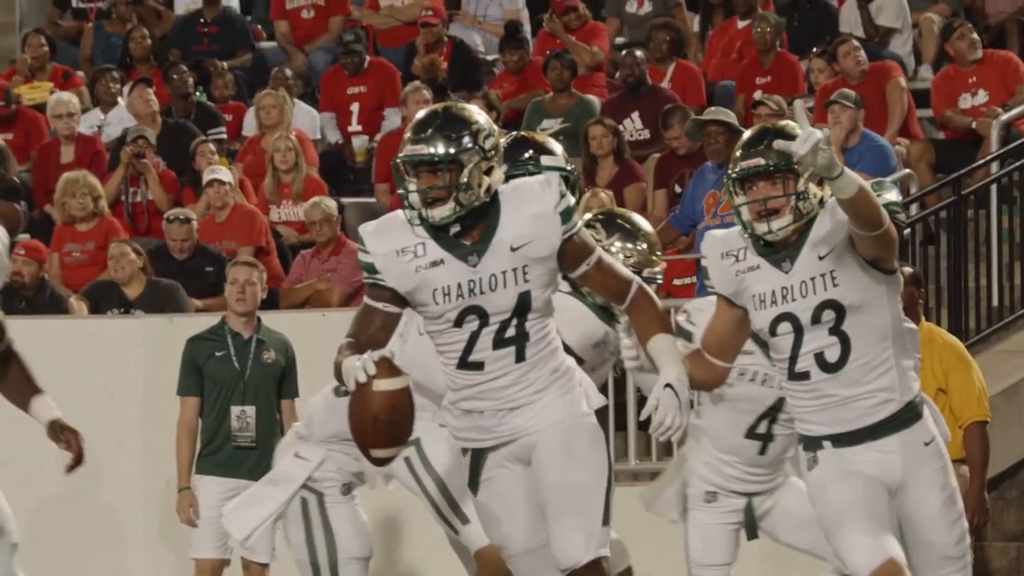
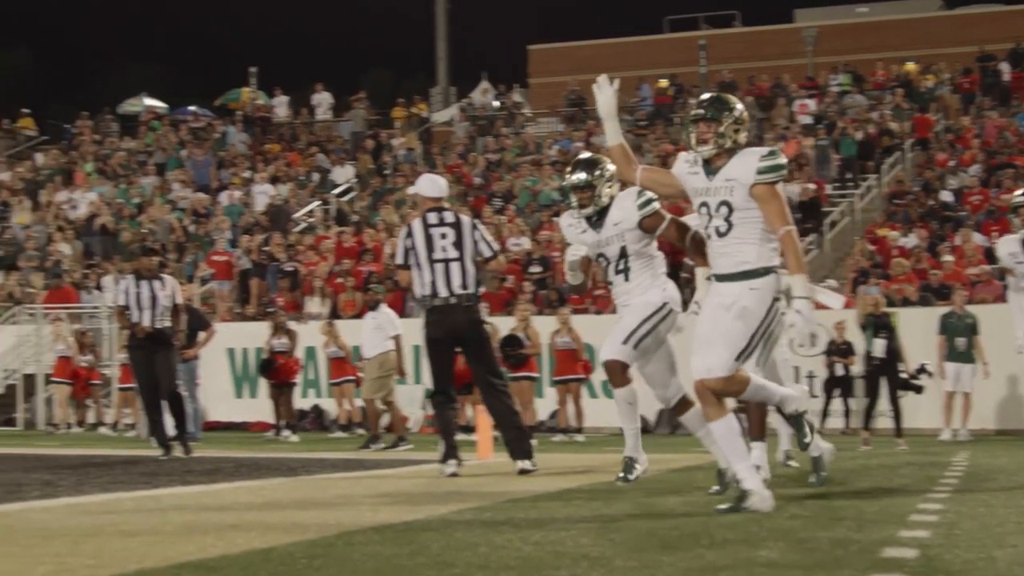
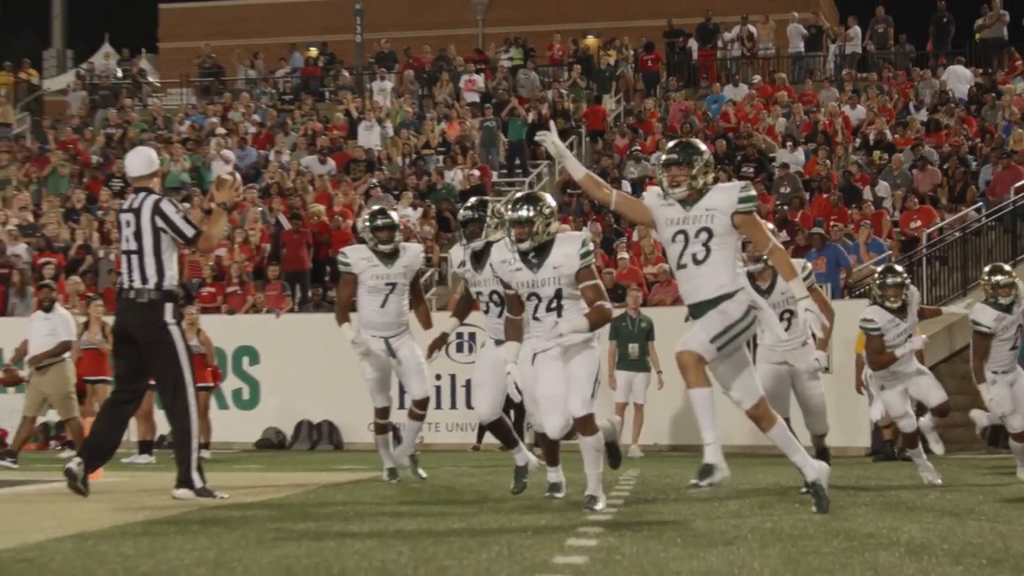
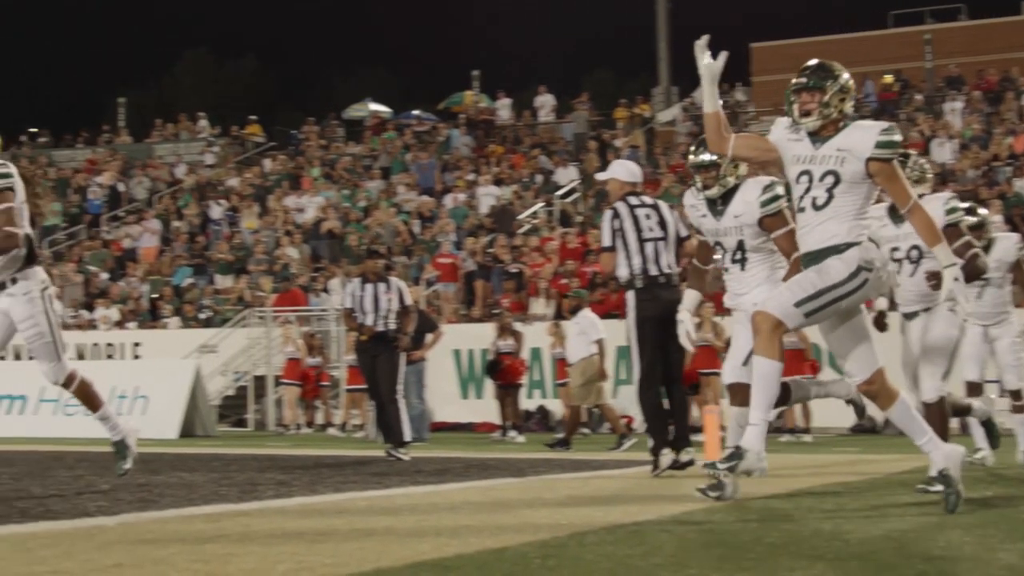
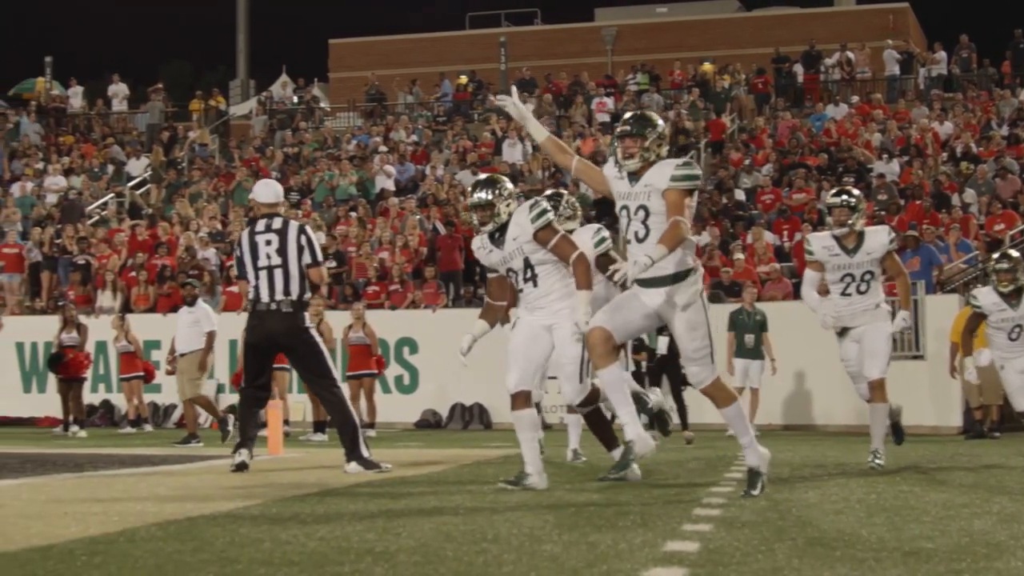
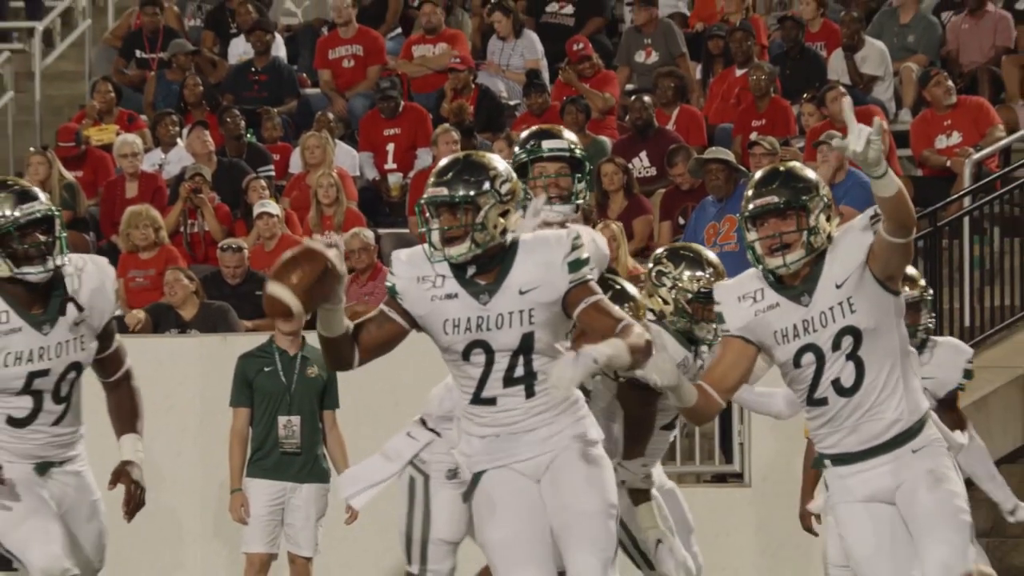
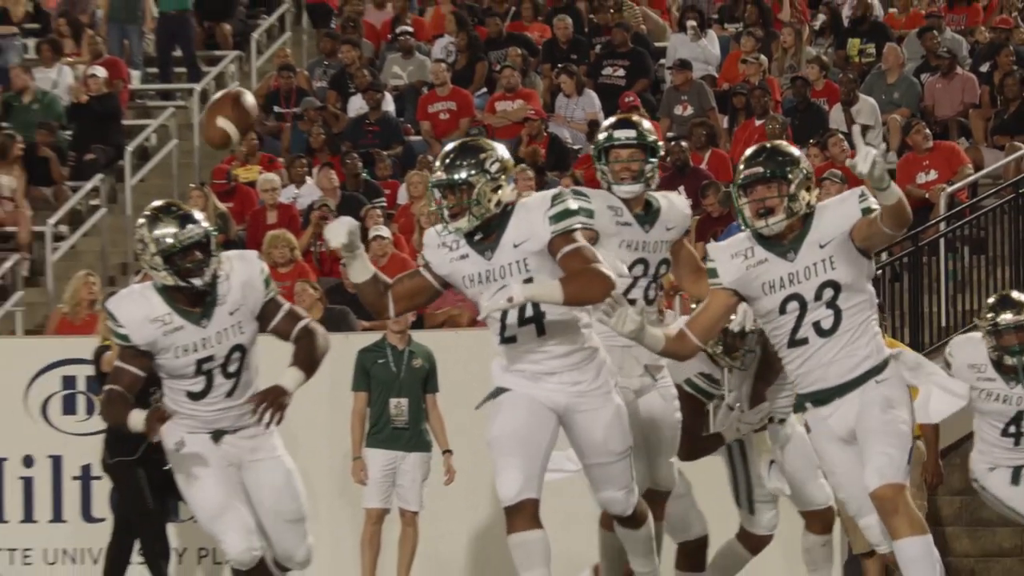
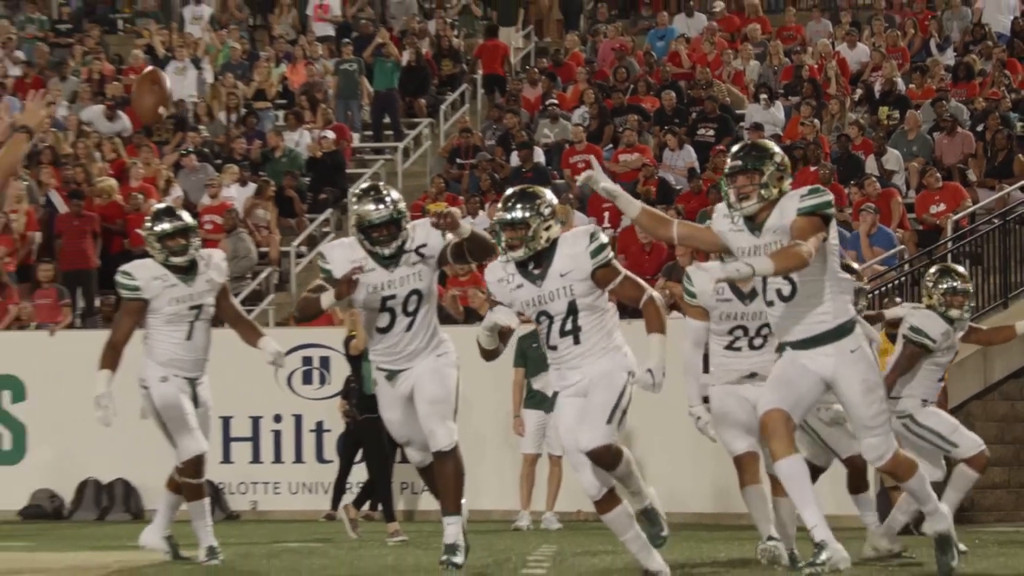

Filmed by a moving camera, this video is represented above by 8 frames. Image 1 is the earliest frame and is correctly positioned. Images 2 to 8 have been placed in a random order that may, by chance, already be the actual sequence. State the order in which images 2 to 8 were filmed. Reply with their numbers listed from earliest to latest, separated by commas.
6, 7, 8, 3, 5, 2, 4
